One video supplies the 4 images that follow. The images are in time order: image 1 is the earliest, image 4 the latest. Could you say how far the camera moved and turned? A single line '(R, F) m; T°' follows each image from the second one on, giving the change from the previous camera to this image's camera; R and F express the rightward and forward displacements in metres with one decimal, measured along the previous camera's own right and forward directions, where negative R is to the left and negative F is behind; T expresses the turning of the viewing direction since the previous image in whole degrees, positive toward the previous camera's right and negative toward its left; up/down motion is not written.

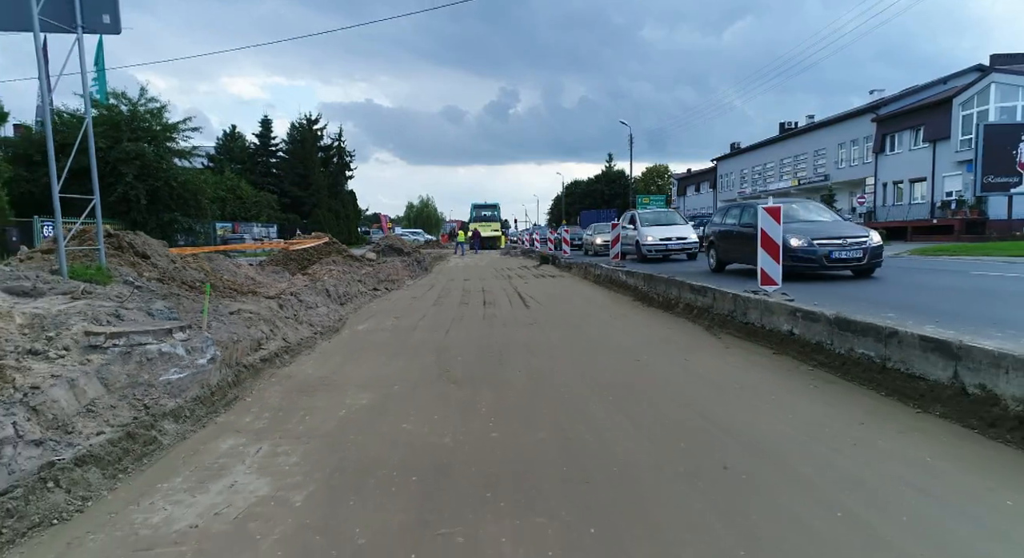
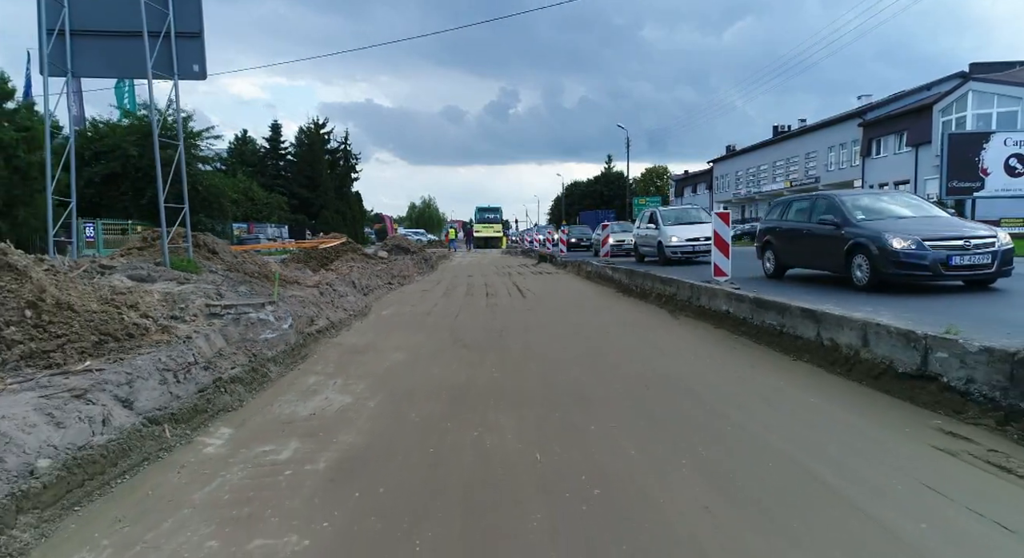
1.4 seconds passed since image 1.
(0.0, -2.1) m; 0°
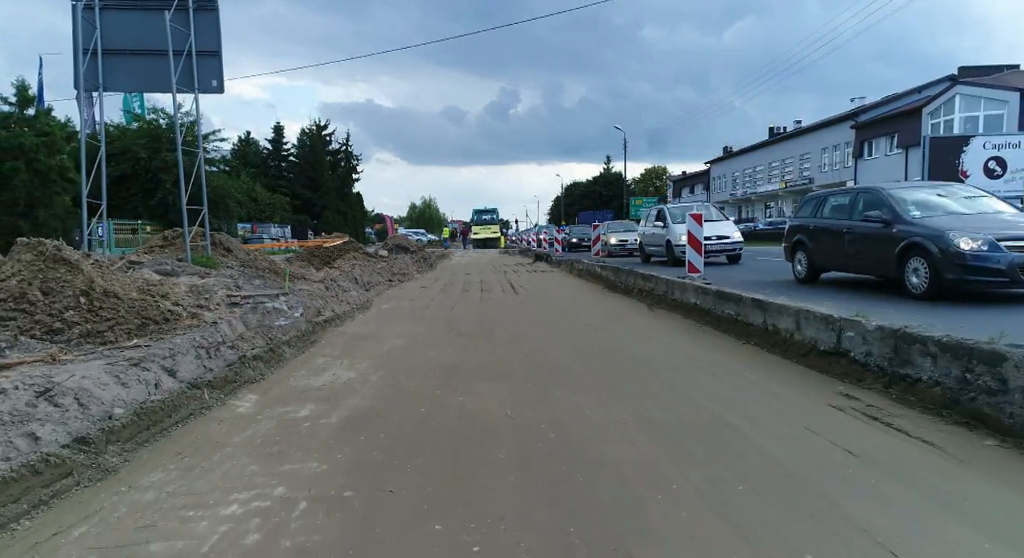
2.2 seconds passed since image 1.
(+0.2, -1.0) m; 0°
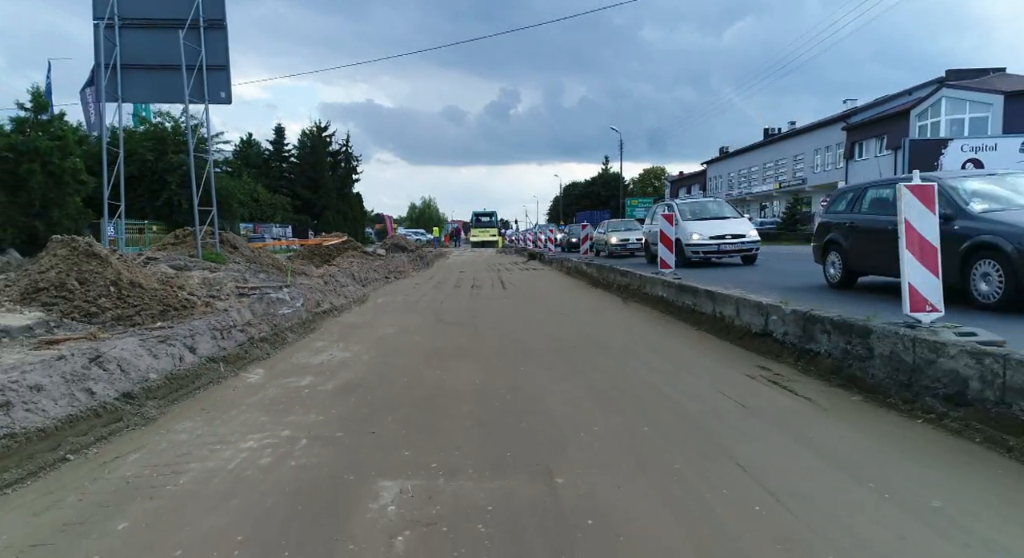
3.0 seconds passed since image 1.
(+0.3, -1.0) m; 0°
